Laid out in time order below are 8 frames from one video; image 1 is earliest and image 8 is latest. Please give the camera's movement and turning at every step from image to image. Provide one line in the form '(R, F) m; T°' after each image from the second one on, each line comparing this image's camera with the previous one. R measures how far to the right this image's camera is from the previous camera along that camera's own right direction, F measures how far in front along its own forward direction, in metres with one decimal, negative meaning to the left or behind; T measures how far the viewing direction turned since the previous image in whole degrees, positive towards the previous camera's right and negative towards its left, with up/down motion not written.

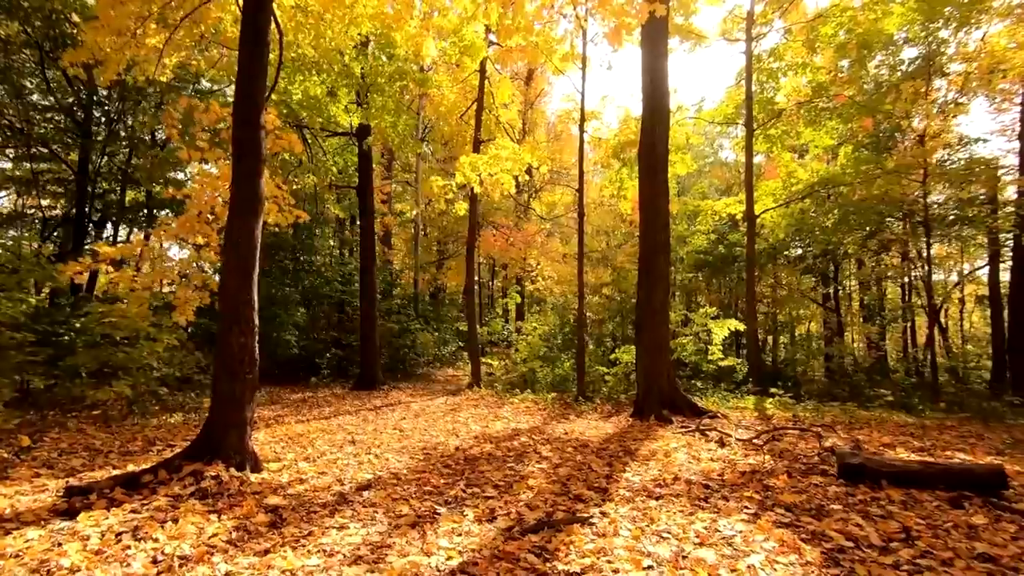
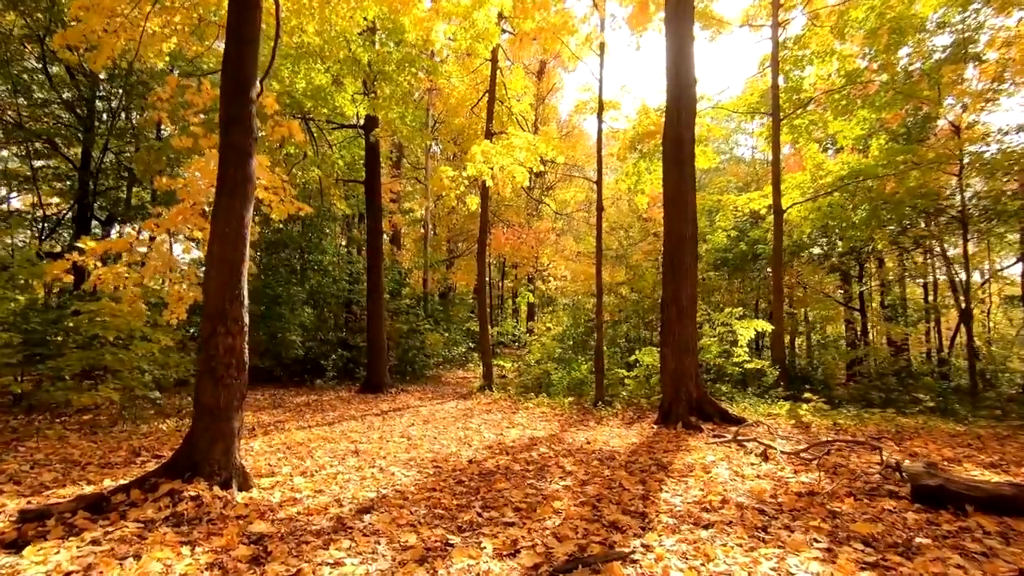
(-0.1, +0.6) m; -1°
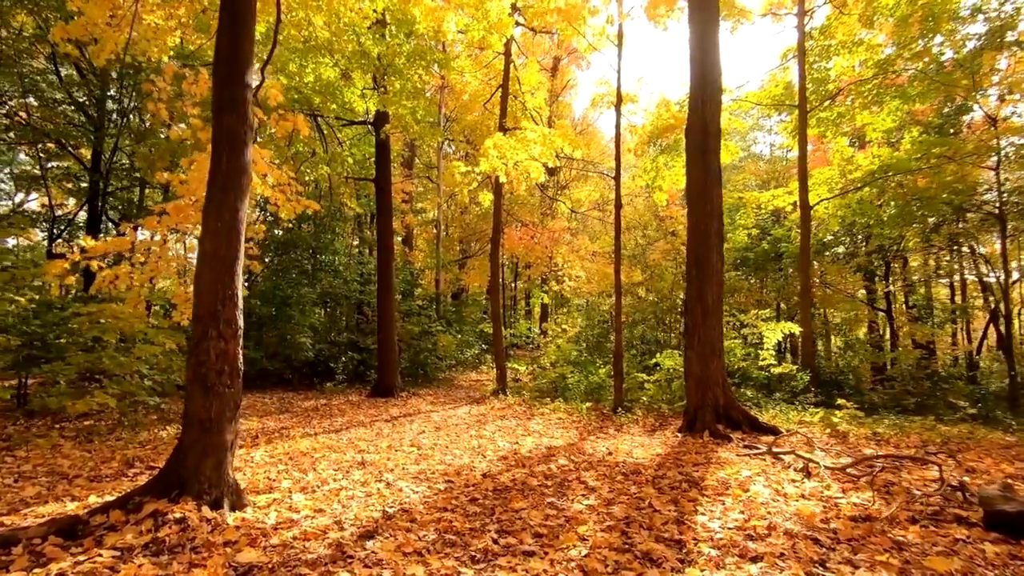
(0.0, +0.4) m; -1°
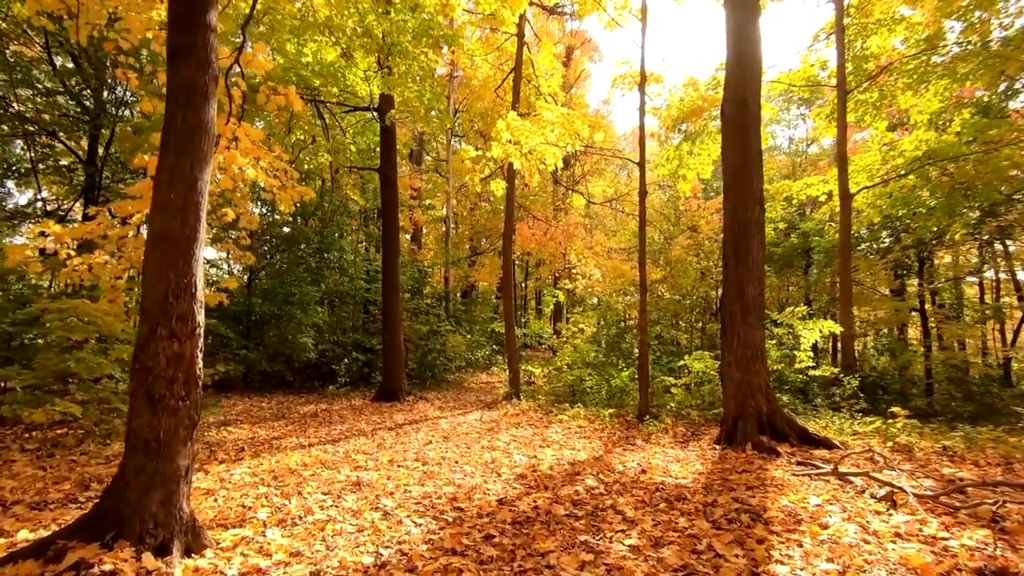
(-0.1, +0.8) m; -1°
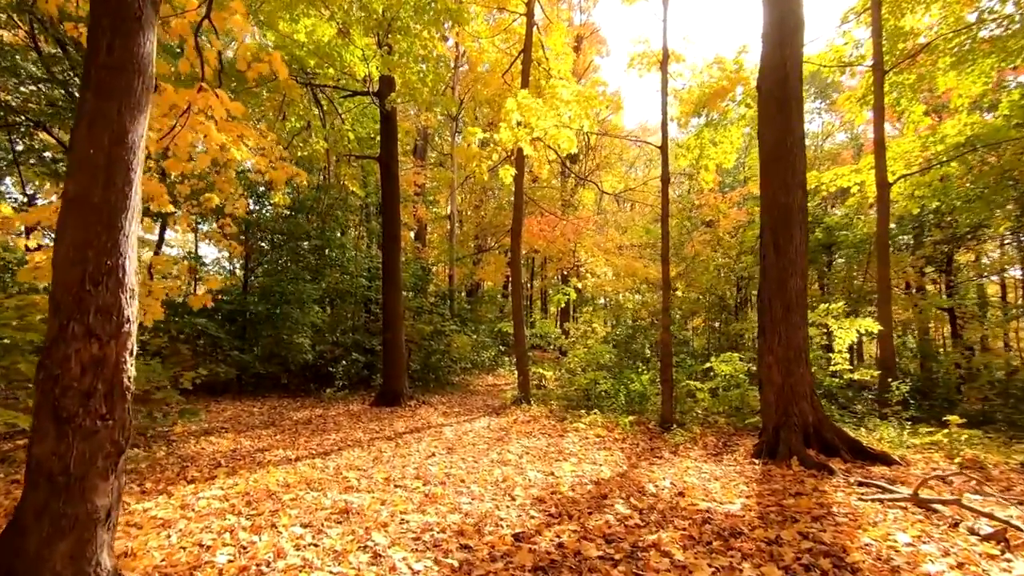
(-0.1, +0.7) m; -1°
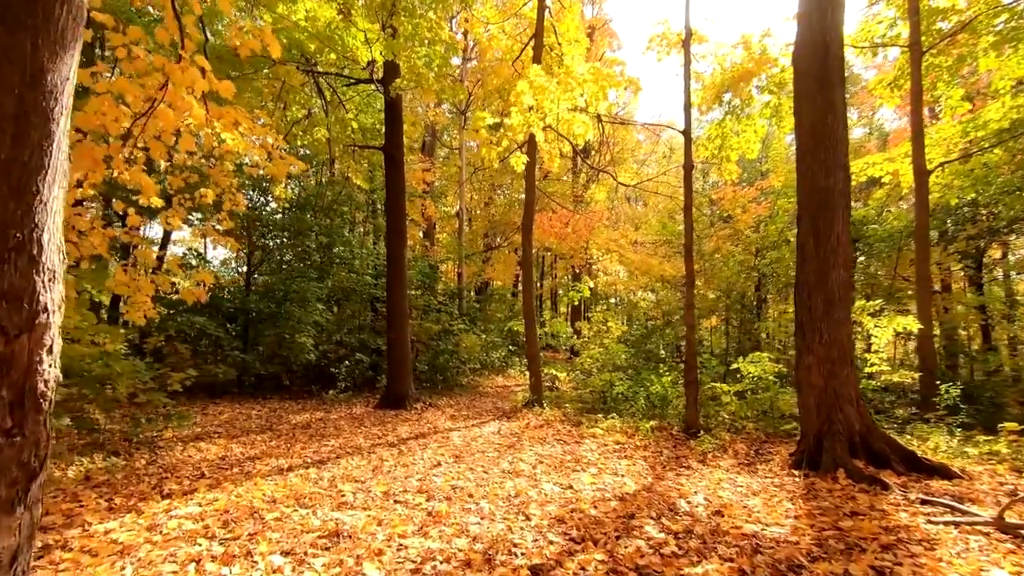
(0.0, +0.5) m; -1°
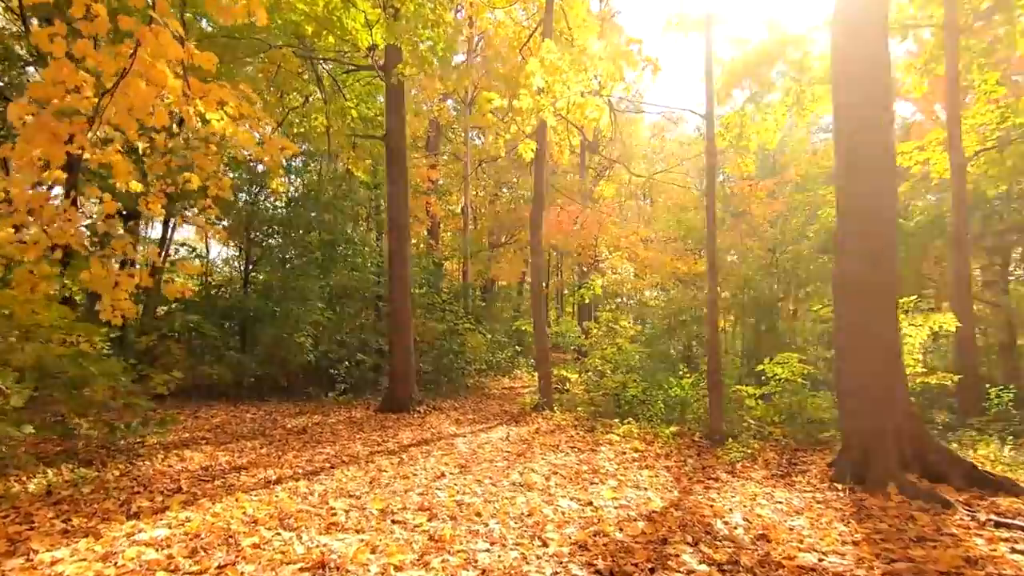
(-0.1, +0.5) m; -1°
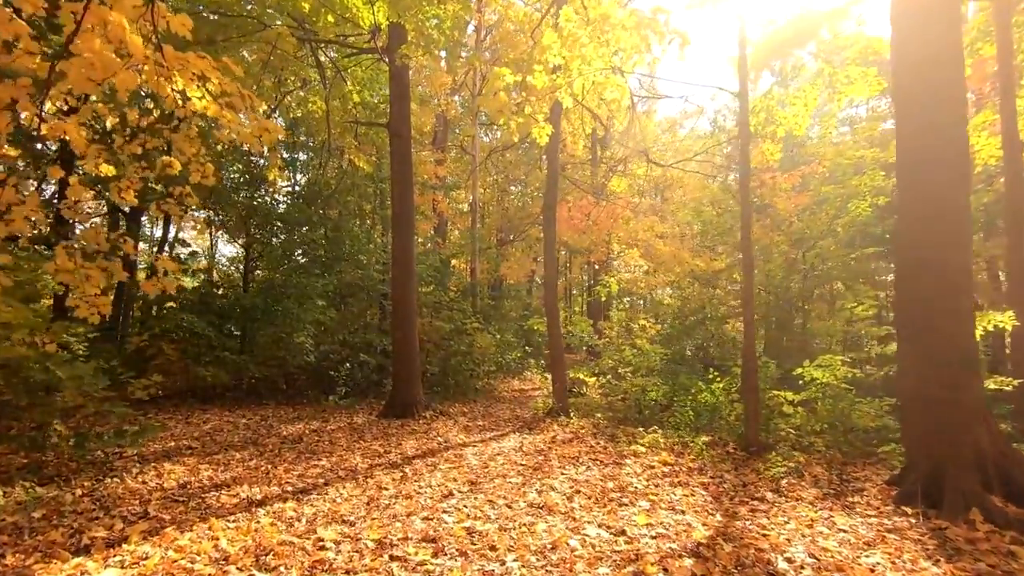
(-0.1, +0.6) m; -1°
